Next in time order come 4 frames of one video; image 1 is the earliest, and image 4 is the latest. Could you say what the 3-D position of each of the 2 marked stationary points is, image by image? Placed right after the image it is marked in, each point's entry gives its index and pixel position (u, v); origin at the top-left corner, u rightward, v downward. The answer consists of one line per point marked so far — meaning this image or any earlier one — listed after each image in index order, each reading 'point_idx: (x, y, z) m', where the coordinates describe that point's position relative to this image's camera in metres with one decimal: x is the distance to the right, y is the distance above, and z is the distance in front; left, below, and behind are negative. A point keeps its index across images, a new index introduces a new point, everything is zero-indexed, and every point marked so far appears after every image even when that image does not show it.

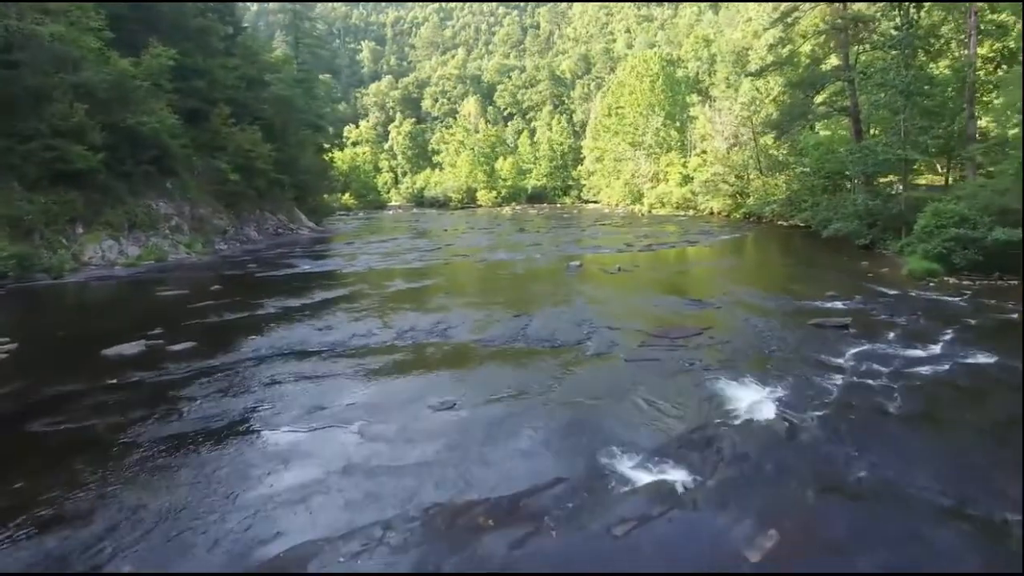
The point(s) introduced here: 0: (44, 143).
0: (-8.2, +2.5, +18.6) m
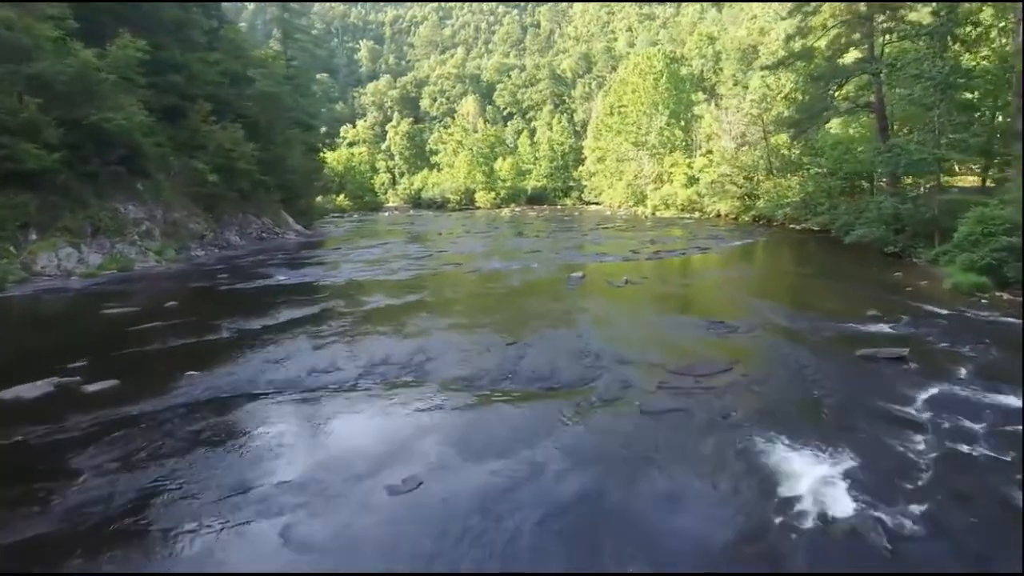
0: (-8.3, +2.3, +16.8) m
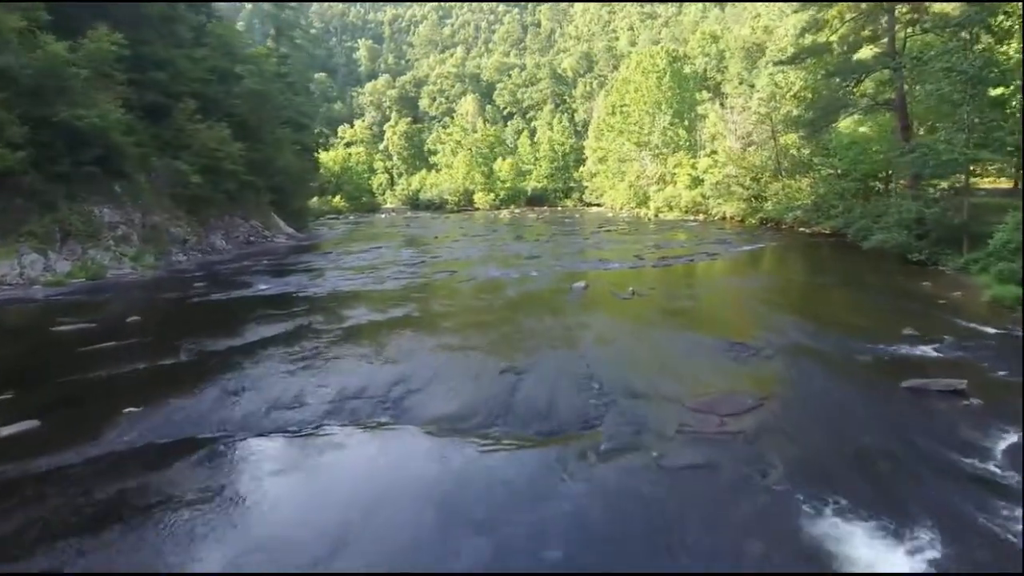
0: (-8.3, +2.2, +15.6) m
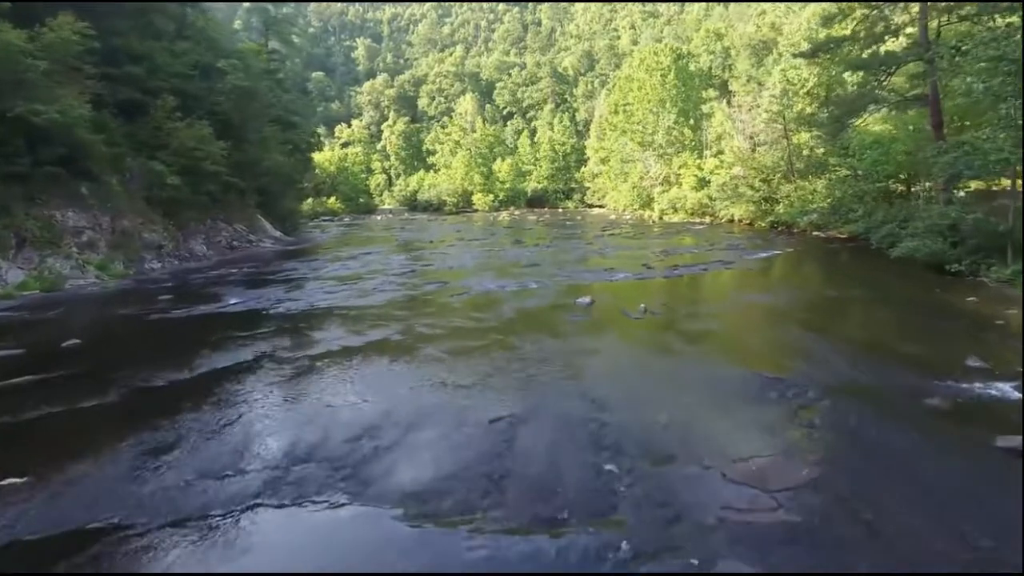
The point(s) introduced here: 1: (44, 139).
0: (-8.4, +2.0, +14.0) m
1: (-8.2, +2.6, +18.5) m
